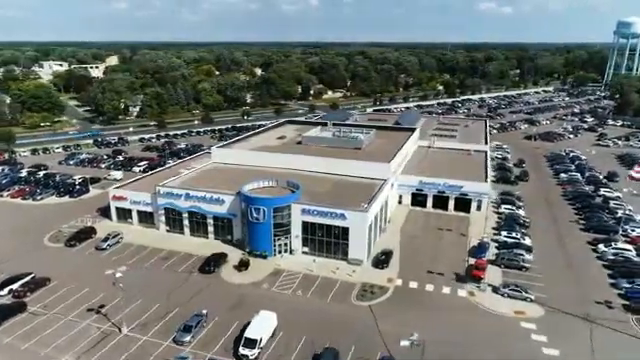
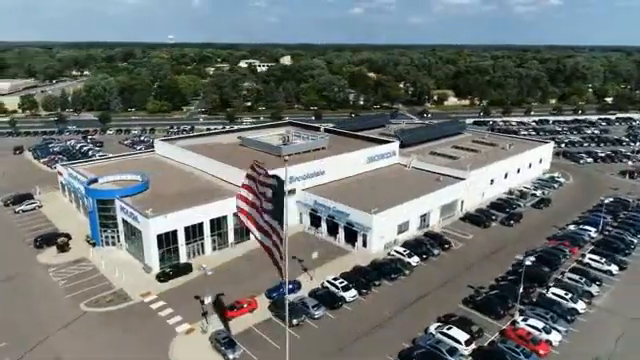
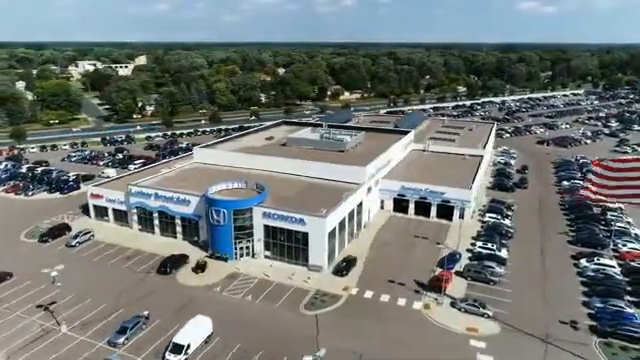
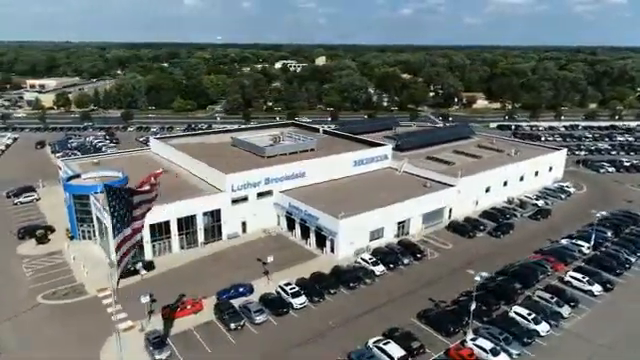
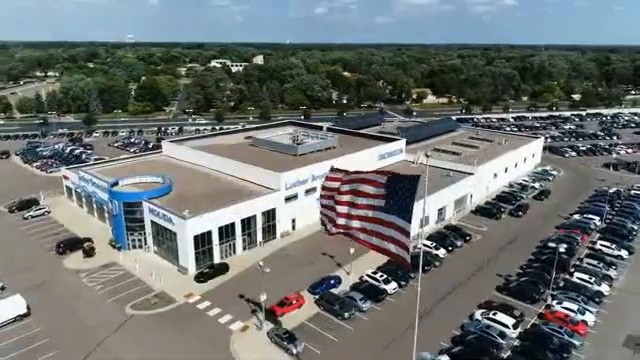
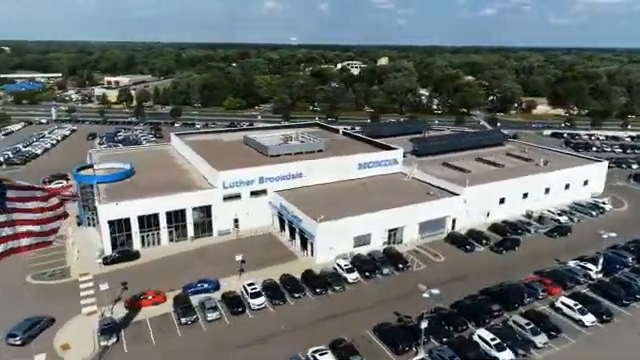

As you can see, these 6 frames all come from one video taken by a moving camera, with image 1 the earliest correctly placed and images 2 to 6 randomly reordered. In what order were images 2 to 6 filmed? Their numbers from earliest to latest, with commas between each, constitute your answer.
3, 5, 2, 4, 6
